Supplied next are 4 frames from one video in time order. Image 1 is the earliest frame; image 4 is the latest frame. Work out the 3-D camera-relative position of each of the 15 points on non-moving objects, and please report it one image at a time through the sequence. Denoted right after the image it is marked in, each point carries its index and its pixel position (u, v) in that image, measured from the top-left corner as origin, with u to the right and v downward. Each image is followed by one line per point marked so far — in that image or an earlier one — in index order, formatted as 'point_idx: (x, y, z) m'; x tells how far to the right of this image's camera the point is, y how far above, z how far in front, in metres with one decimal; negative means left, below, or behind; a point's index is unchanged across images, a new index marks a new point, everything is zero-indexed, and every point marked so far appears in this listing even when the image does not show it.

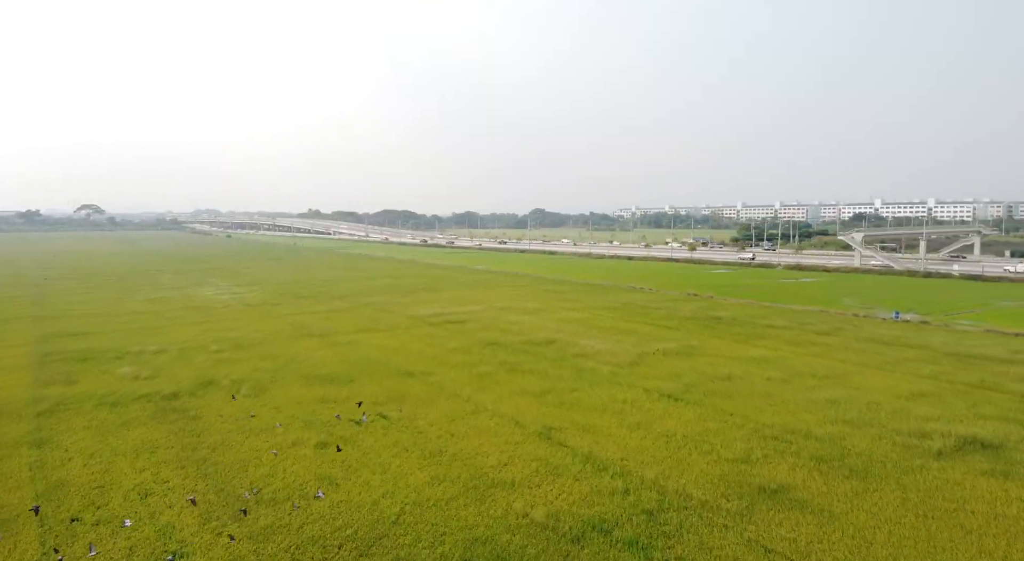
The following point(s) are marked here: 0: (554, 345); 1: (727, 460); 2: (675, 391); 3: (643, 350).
0: (+1.0, -1.6, +17.4) m
1: (+3.0, -2.5, +9.6) m
2: (+3.1, -2.1, +13.1) m
3: (+3.2, -1.7, +16.8) m
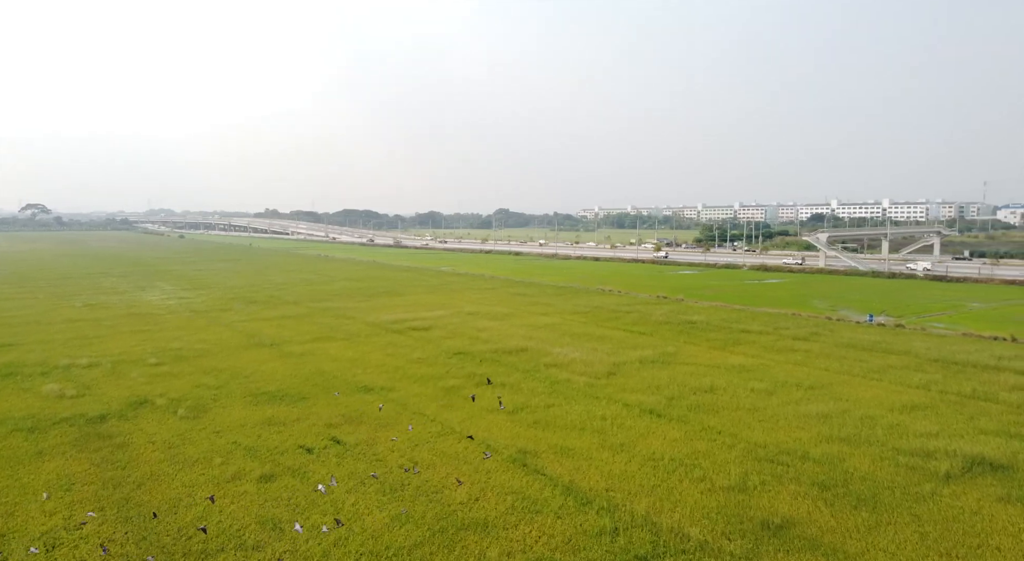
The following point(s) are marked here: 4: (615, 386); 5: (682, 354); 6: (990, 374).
0: (+0.3, -1.7, +16.3) m
1: (+2.6, -2.6, +8.6) m
2: (+2.5, -2.2, +12.2) m
3: (+2.4, -1.8, +15.9) m
4: (+2.0, -2.1, +13.6) m
5: (+4.1, -1.8, +16.8) m
6: (+9.7, -1.9, +14.0) m
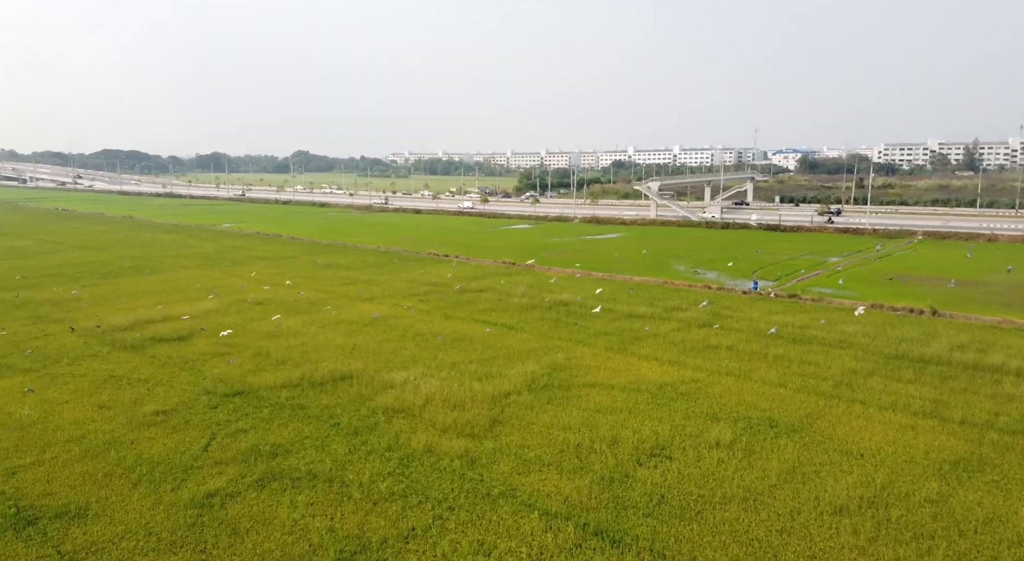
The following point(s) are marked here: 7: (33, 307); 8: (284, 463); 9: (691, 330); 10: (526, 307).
0: (-2.5, -1.6, +10.1) m
1: (+1.9, -2.9, +3.5) m
2: (+0.8, -2.3, +6.8) m
3: (-0.3, -1.6, +10.3) m
4: (0.0, -2.1, +8.0) m
5: (+1.1, -1.4, +11.6) m
6: (+7.2, -1.6, +10.5) m
7: (-11.0, -0.6, +15.8) m
8: (-2.6, -2.0, +7.9) m
9: (+3.8, -1.0, +14.4) m
10: (+0.3, -0.6, +15.9) m
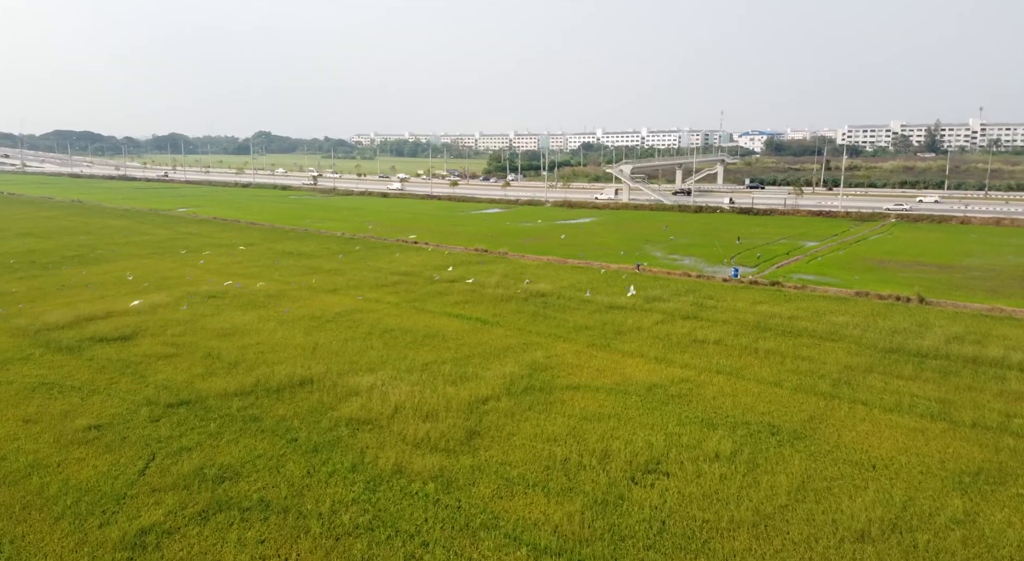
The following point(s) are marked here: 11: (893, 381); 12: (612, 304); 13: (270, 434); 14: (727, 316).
0: (-2.8, -1.5, +9.1) m
1: (+1.9, -3.0, +2.7) m
2: (+0.7, -2.3, +6.0) m
3: (-0.6, -1.5, +9.4) m
4: (-0.2, -2.0, +7.1) m
5: (+0.7, -1.3, +10.8) m
6: (+6.9, -1.4, +9.9) m
7: (-11.5, -0.4, +14.4) m
8: (-2.8, -2.0, +6.9) m
9: (+3.3, -0.8, +13.7) m
10: (-0.2, -0.4, +15.0) m
11: (+5.6, -1.5, +10.1) m
12: (+2.2, -0.5, +15.0) m
13: (-2.8, -1.8, +8.1) m
14: (+4.4, -0.7, +14.0) m
